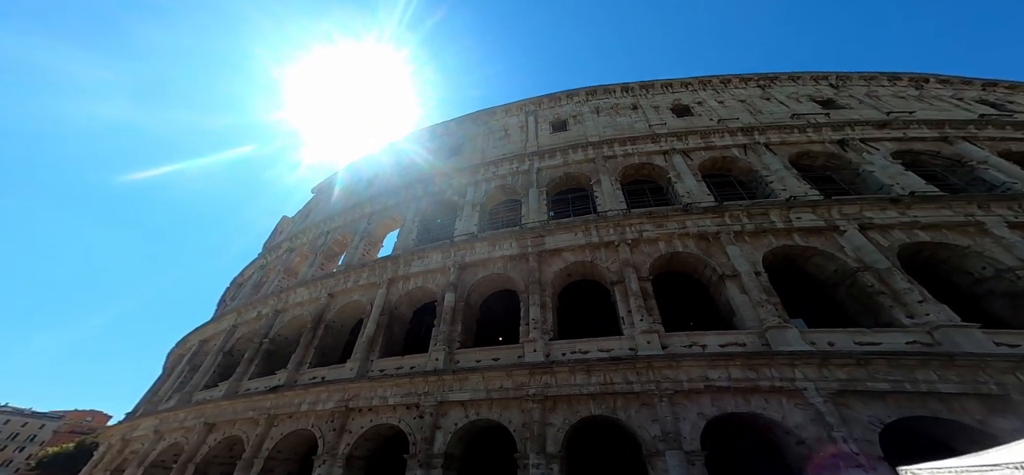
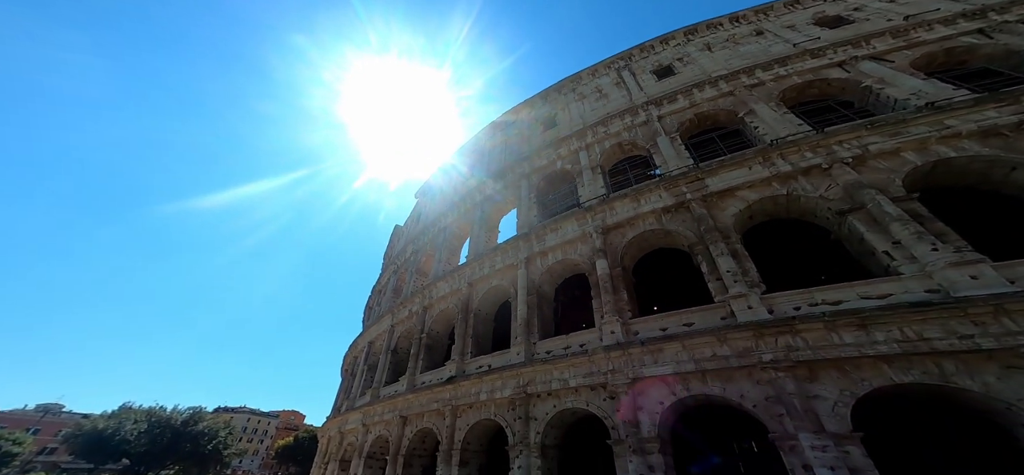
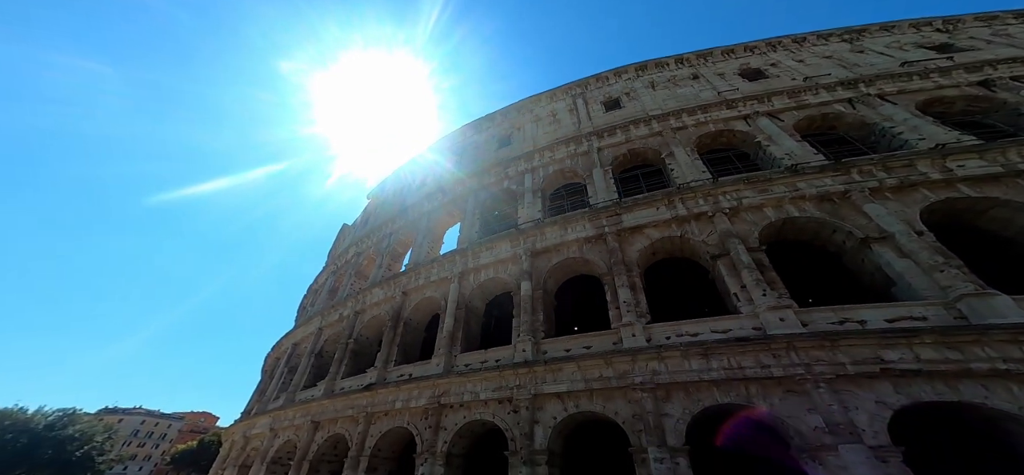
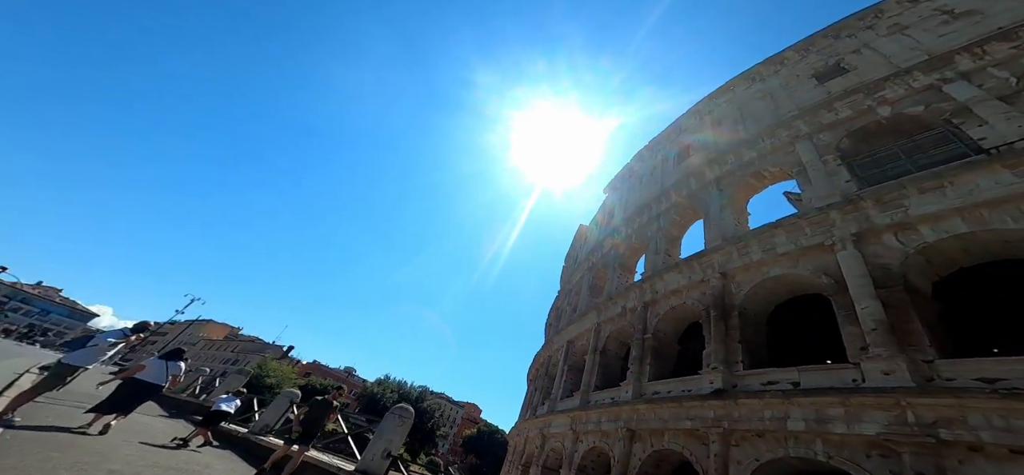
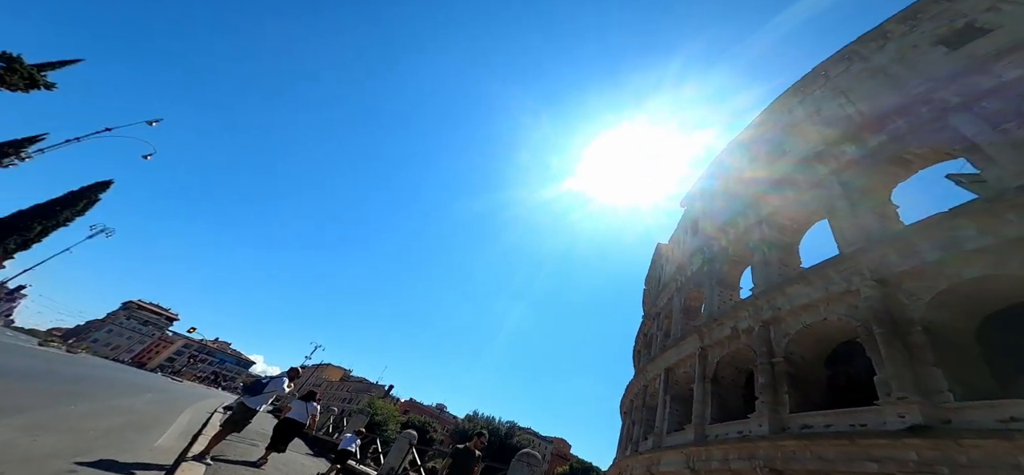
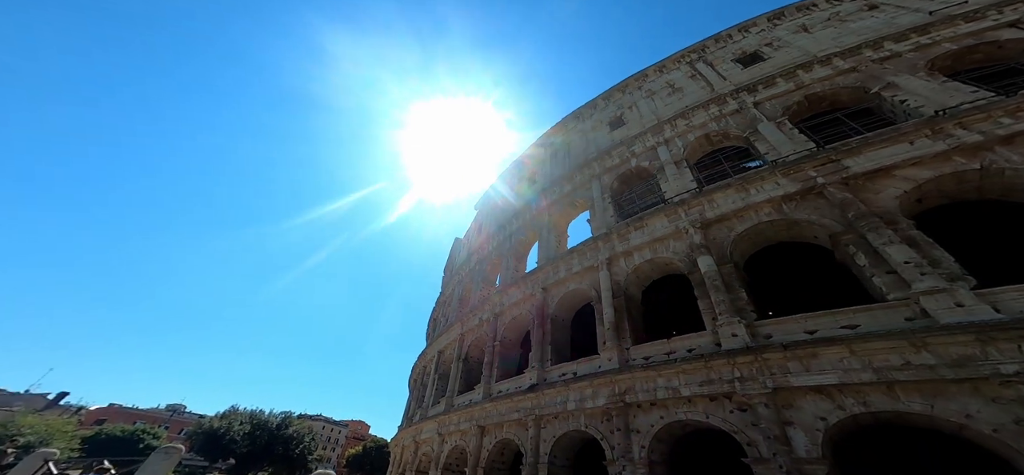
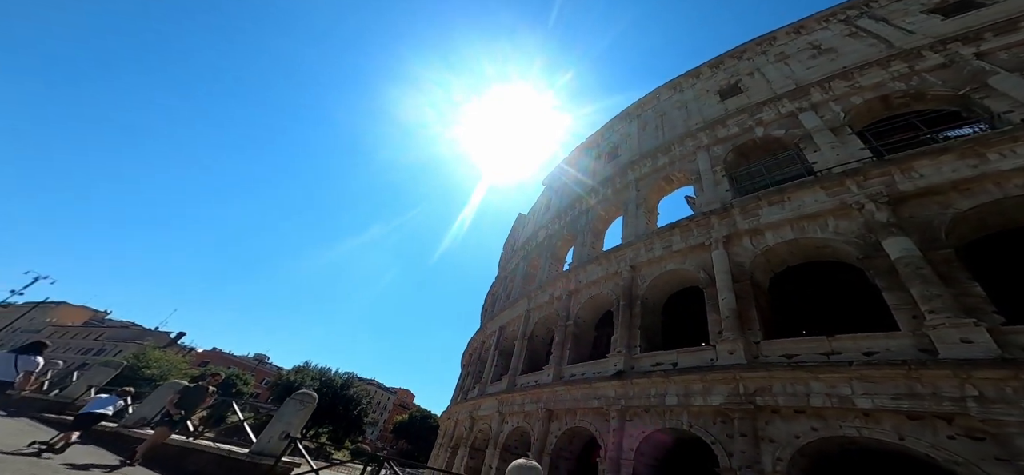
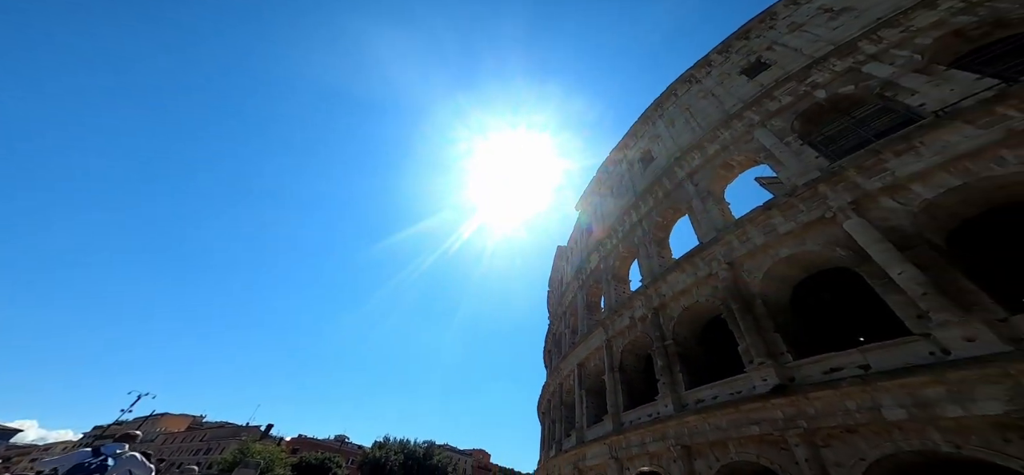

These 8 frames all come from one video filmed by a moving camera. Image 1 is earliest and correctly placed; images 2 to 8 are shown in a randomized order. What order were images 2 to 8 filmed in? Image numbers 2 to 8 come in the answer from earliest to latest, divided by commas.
3, 2, 6, 7, 4, 5, 8
